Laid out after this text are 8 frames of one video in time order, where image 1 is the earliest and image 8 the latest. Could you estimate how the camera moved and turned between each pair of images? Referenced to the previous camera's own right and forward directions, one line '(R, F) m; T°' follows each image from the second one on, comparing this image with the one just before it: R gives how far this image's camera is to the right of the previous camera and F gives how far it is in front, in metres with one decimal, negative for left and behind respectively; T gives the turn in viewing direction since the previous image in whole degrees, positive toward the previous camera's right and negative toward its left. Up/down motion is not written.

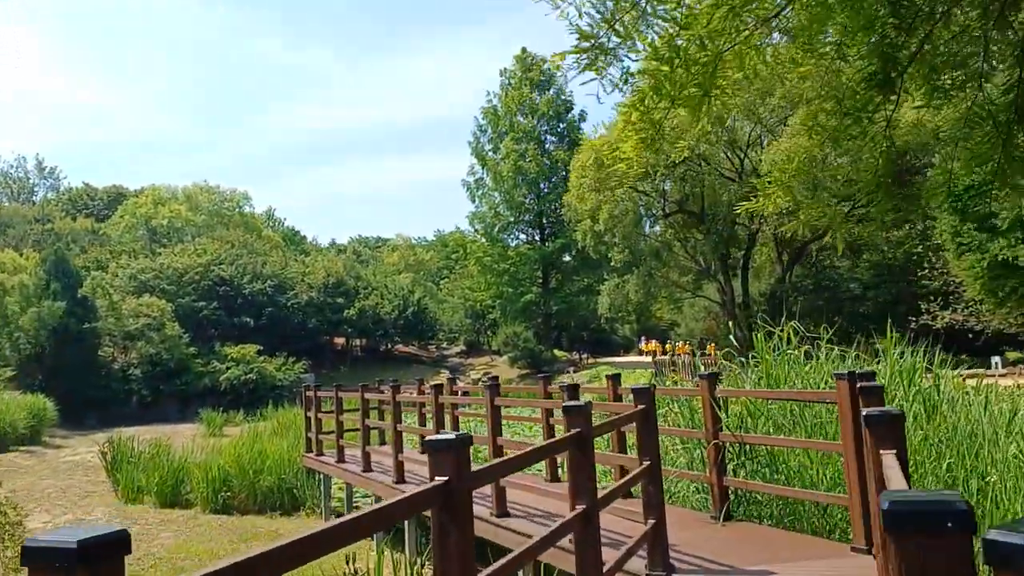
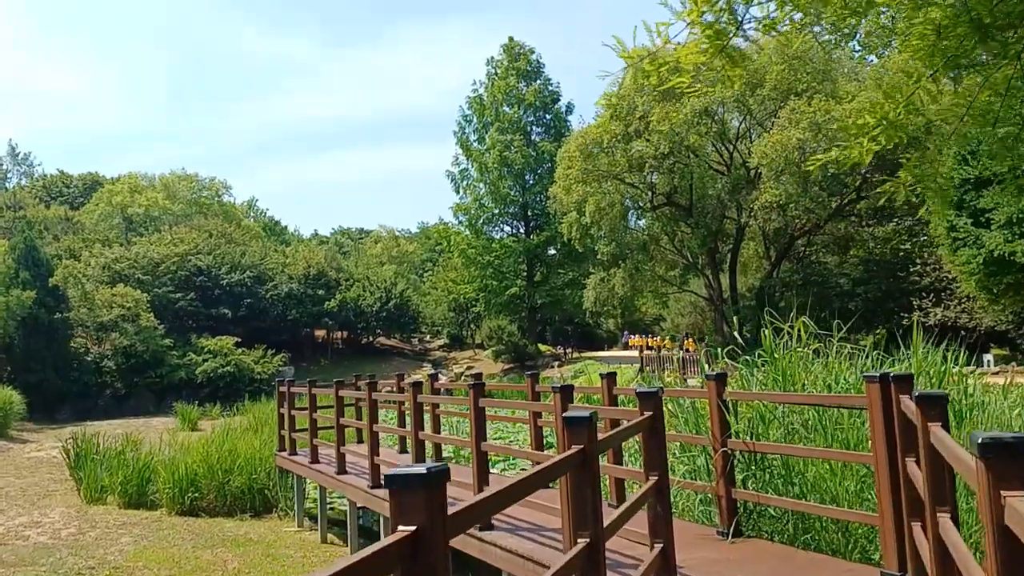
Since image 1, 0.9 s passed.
(0.0, +0.5) m; +1°
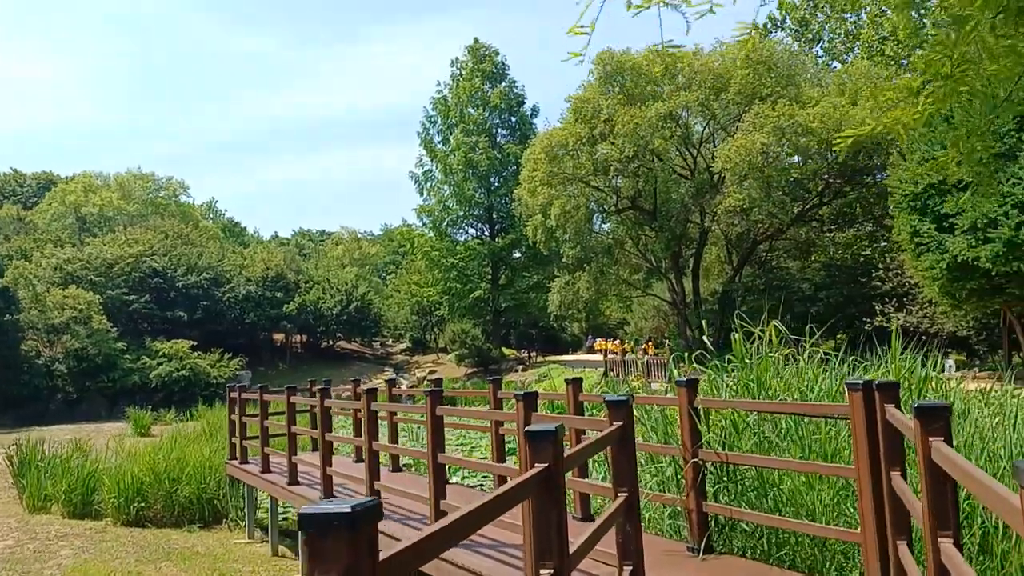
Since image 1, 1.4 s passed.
(0.0, +0.3) m; +3°
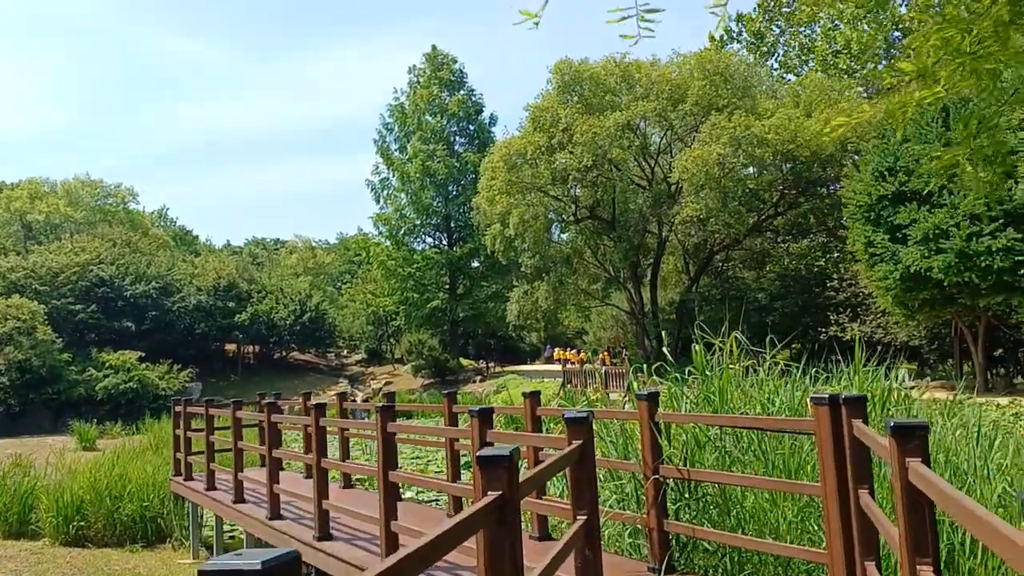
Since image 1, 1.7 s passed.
(0.0, +0.2) m; +3°
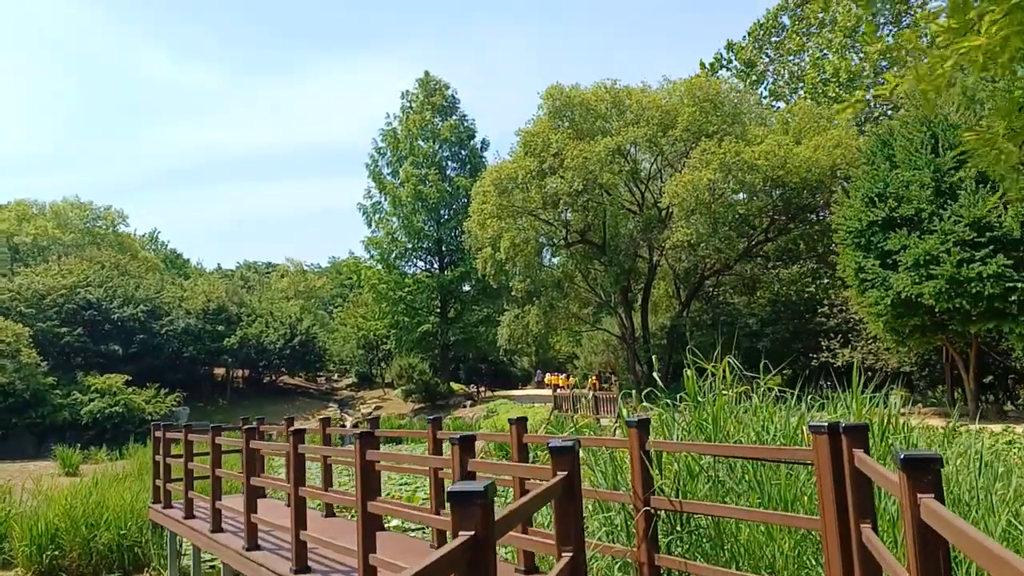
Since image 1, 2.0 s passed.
(0.0, +0.1) m; +1°
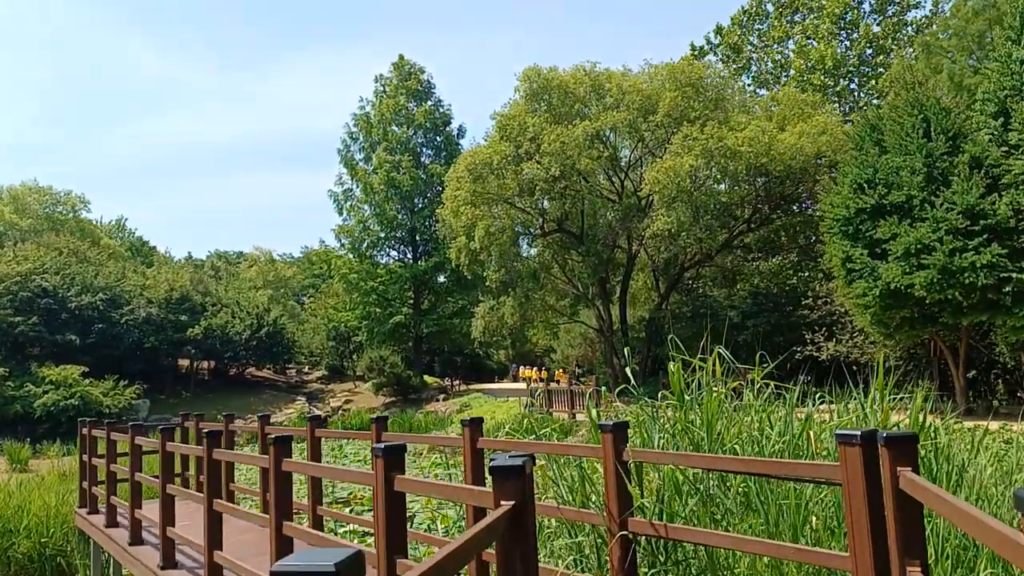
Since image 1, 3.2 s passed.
(+0.1, +0.8) m; +1°
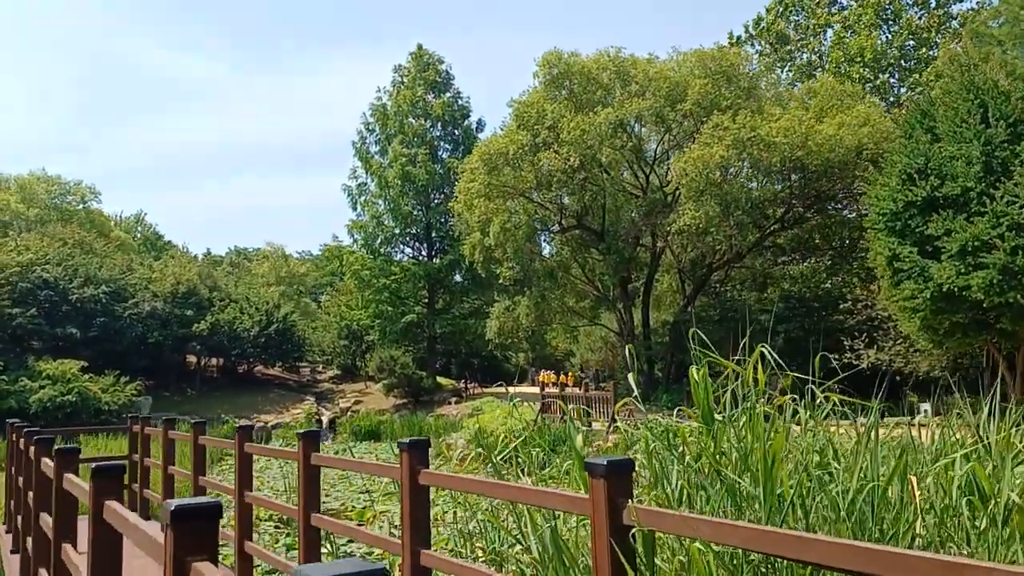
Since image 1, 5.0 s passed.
(+0.2, +1.2) m; -2°
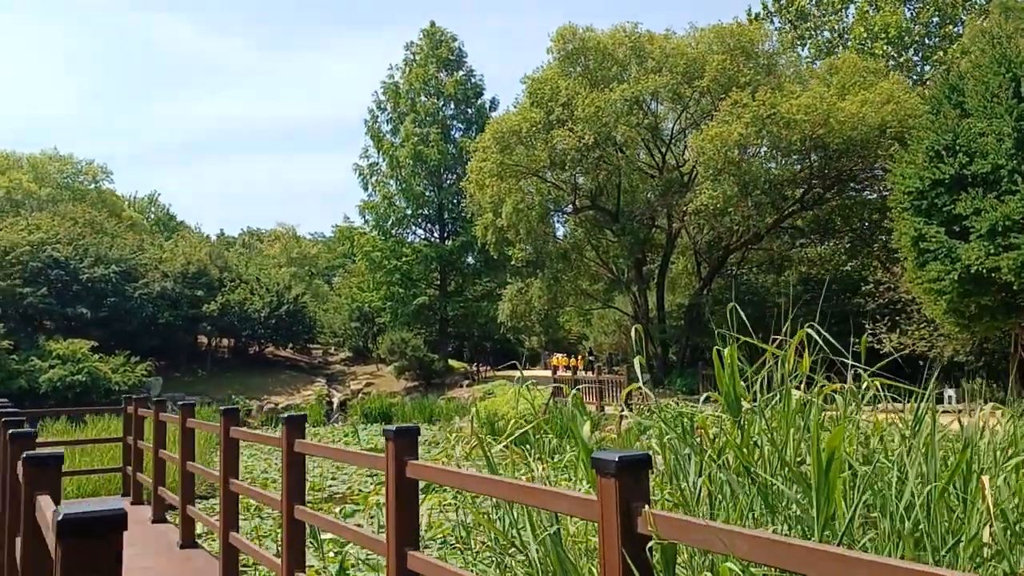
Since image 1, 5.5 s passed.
(0.0, +0.3) m; -1°
